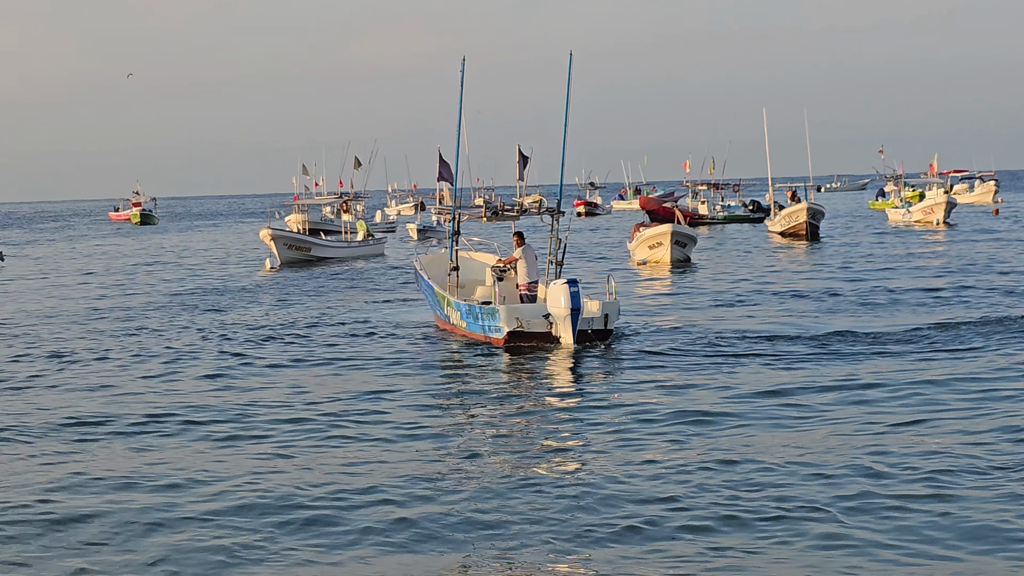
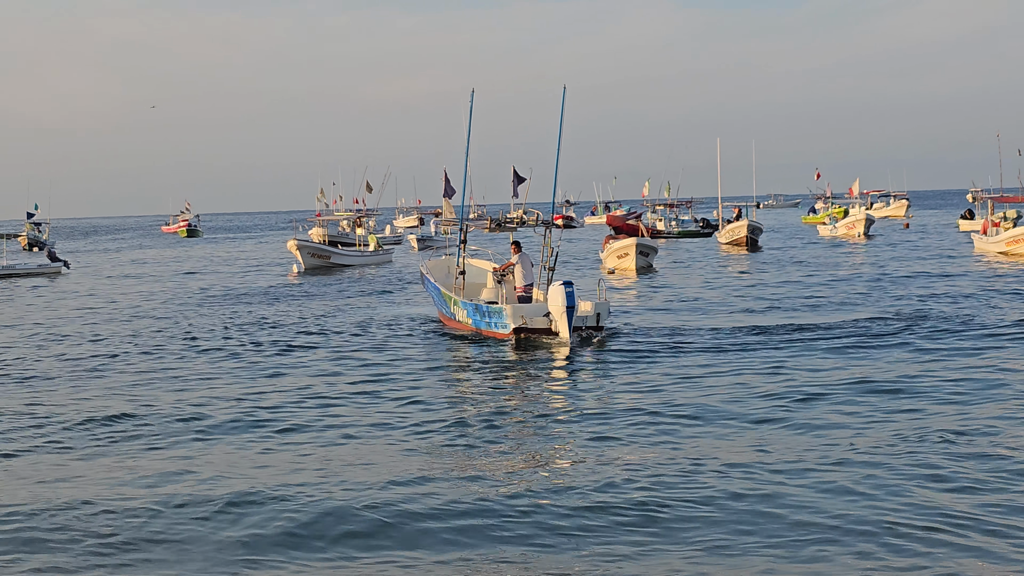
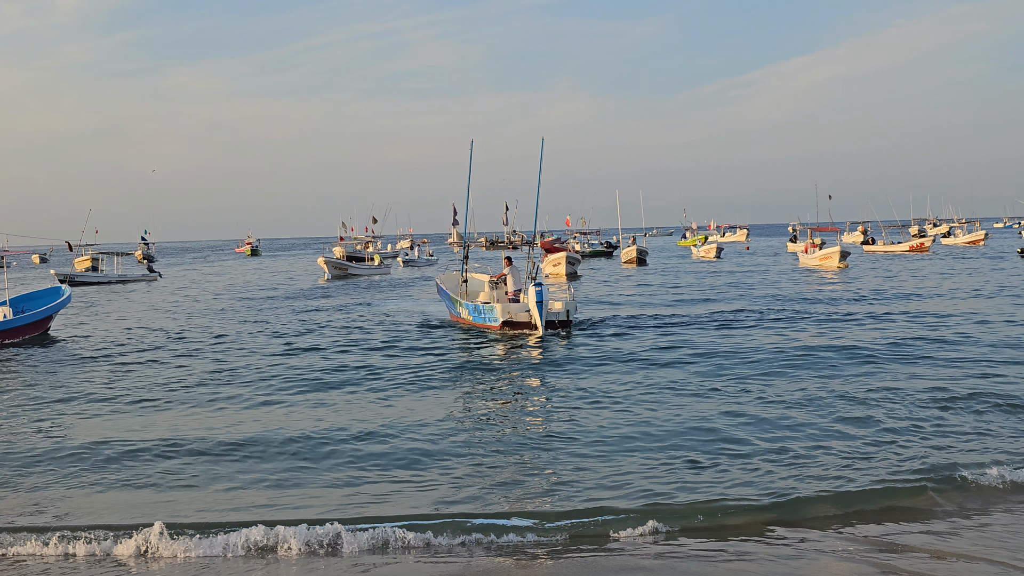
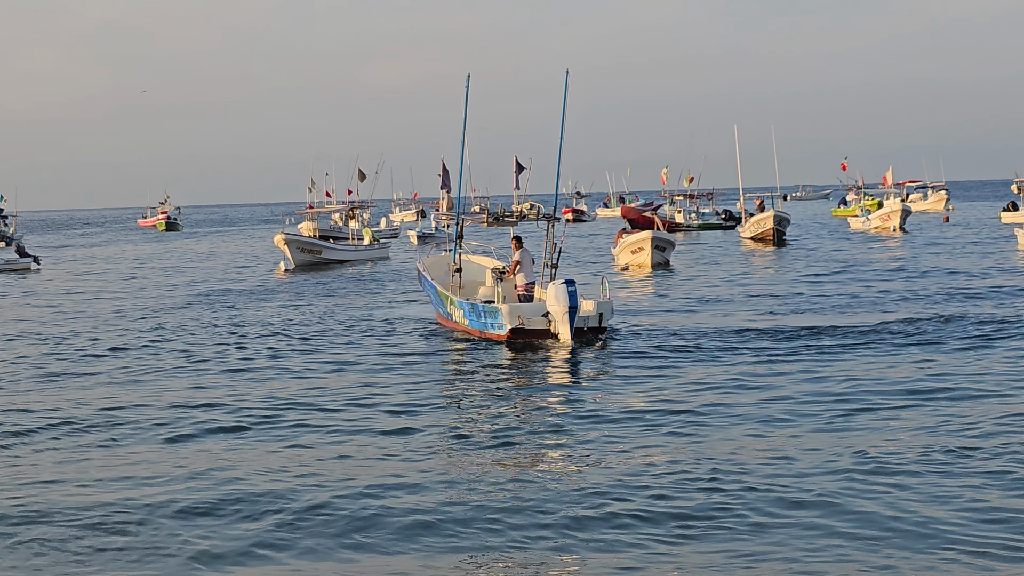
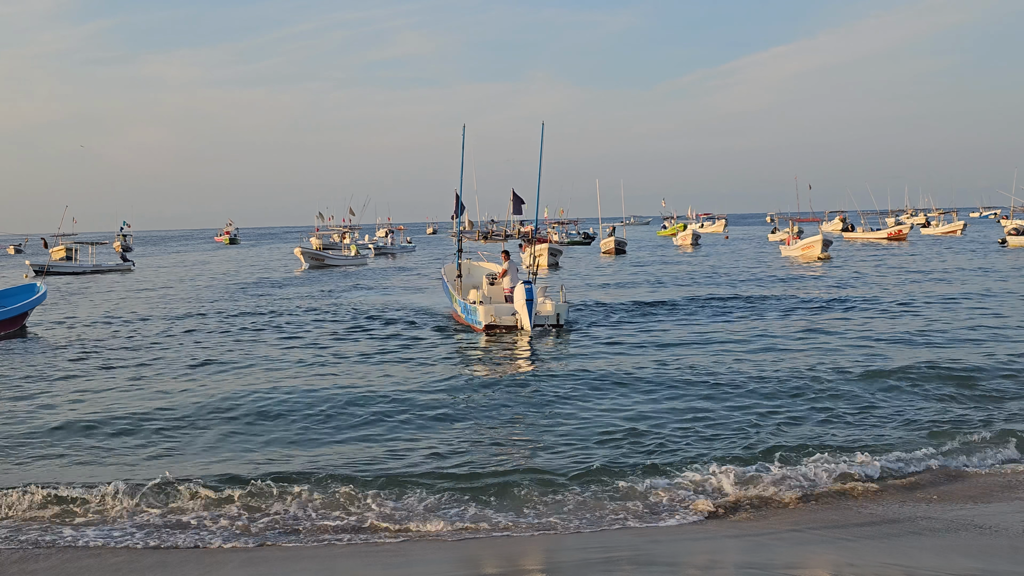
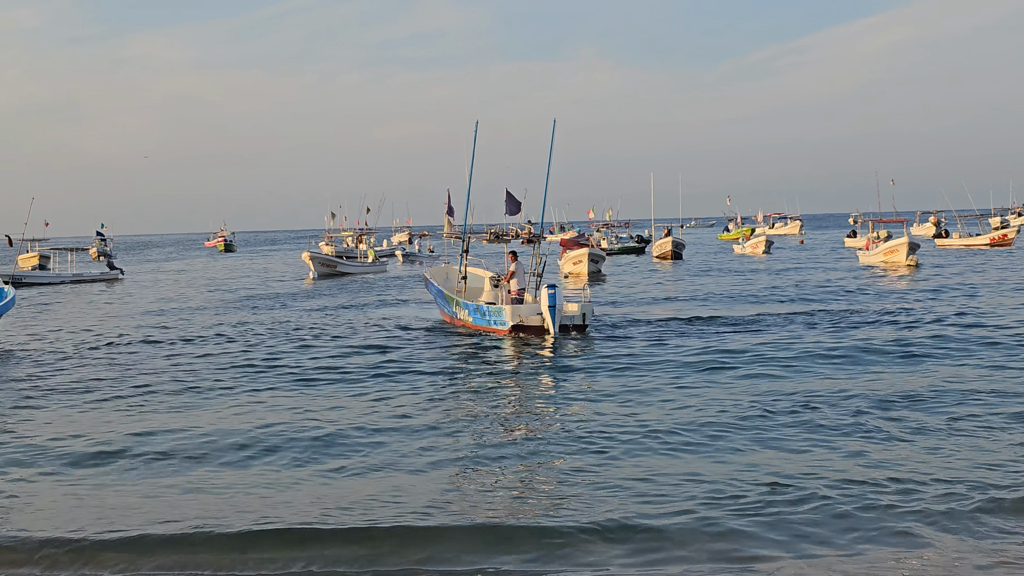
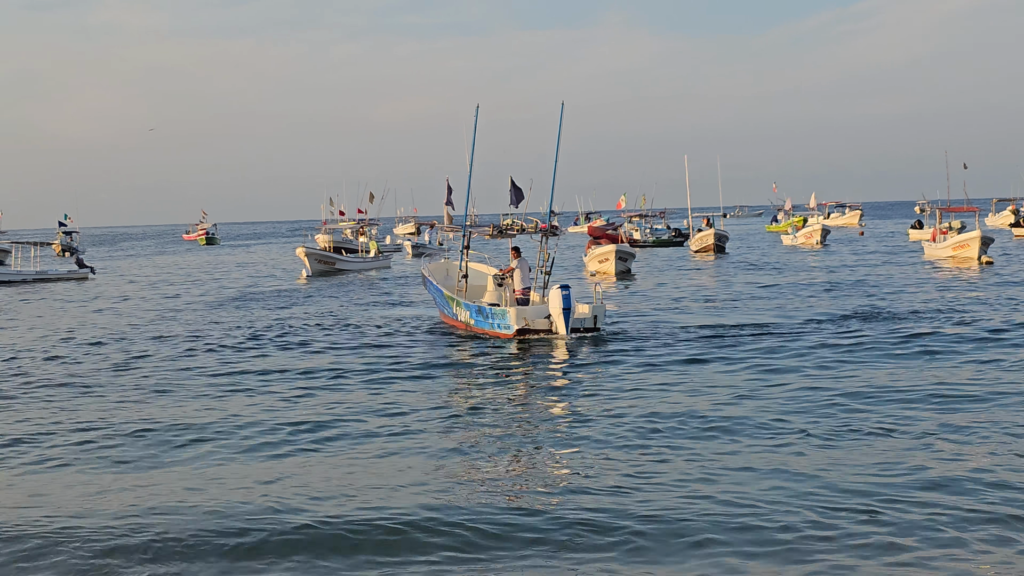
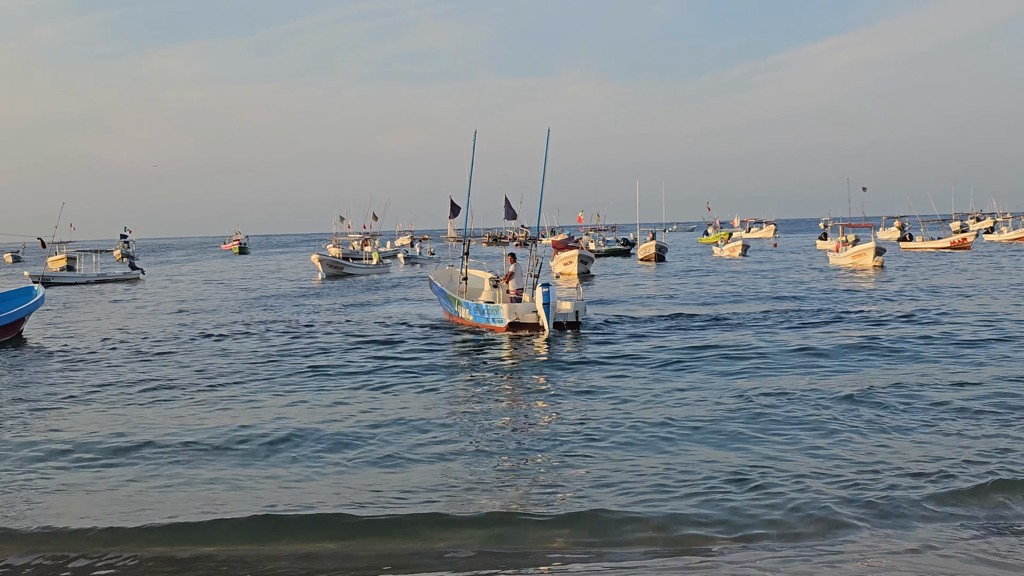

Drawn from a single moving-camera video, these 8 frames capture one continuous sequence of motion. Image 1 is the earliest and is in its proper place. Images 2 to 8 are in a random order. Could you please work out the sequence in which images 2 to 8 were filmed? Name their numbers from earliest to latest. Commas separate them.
4, 2, 7, 6, 8, 3, 5
